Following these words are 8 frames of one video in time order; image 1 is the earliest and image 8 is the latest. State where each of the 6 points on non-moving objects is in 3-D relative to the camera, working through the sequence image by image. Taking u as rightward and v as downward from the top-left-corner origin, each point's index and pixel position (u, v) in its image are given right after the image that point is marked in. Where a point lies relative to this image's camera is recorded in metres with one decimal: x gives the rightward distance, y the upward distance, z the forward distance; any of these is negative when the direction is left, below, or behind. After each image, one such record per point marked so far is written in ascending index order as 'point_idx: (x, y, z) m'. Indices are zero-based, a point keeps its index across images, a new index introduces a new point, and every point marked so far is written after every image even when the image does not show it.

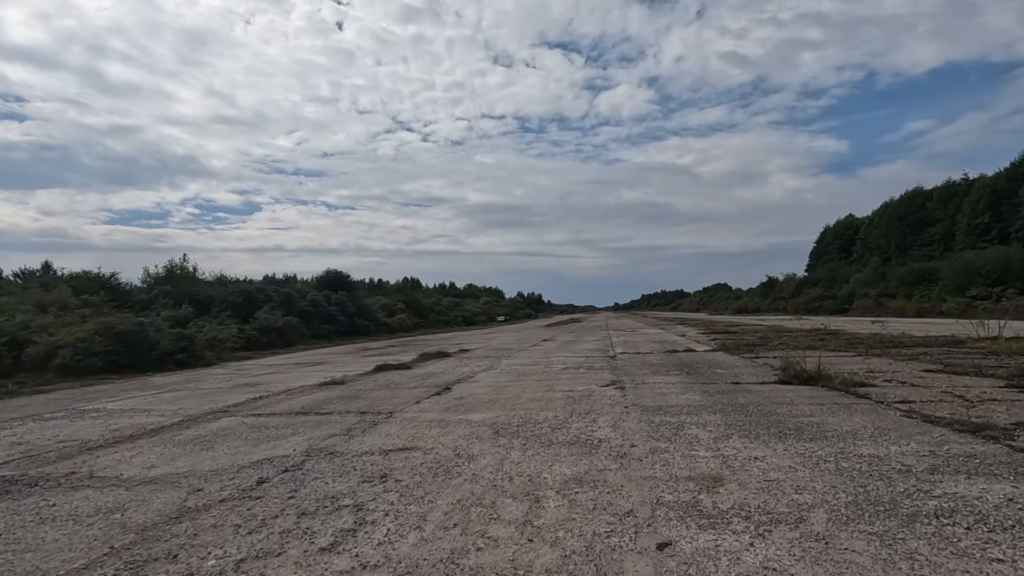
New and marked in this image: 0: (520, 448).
0: (+0.1, -1.9, +6.5) m
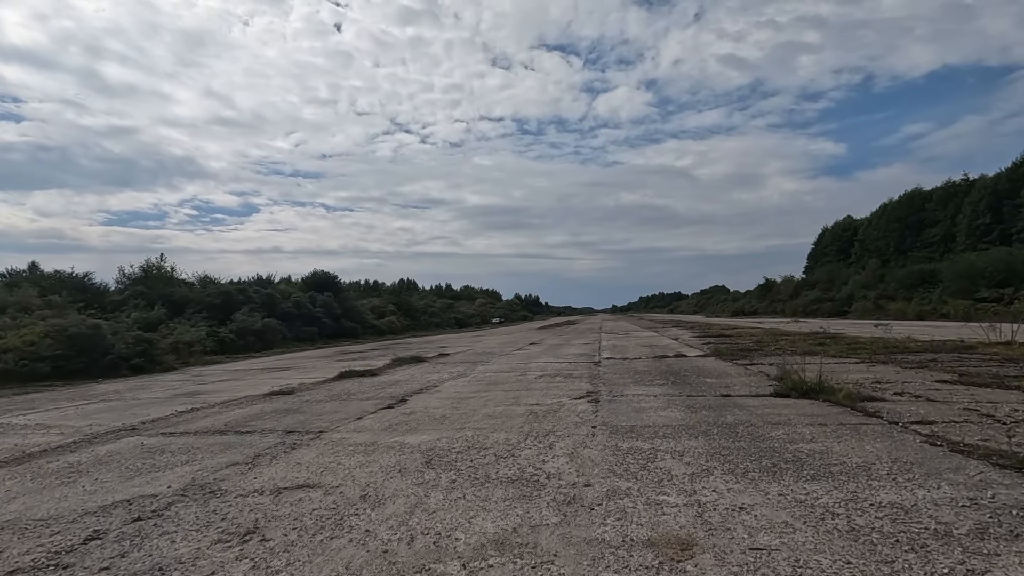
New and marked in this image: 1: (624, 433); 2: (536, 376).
0: (-0.6, -1.9, +5.1) m
1: (+1.5, -1.9, +7.0) m
2: (+0.6, -2.3, +14.2) m
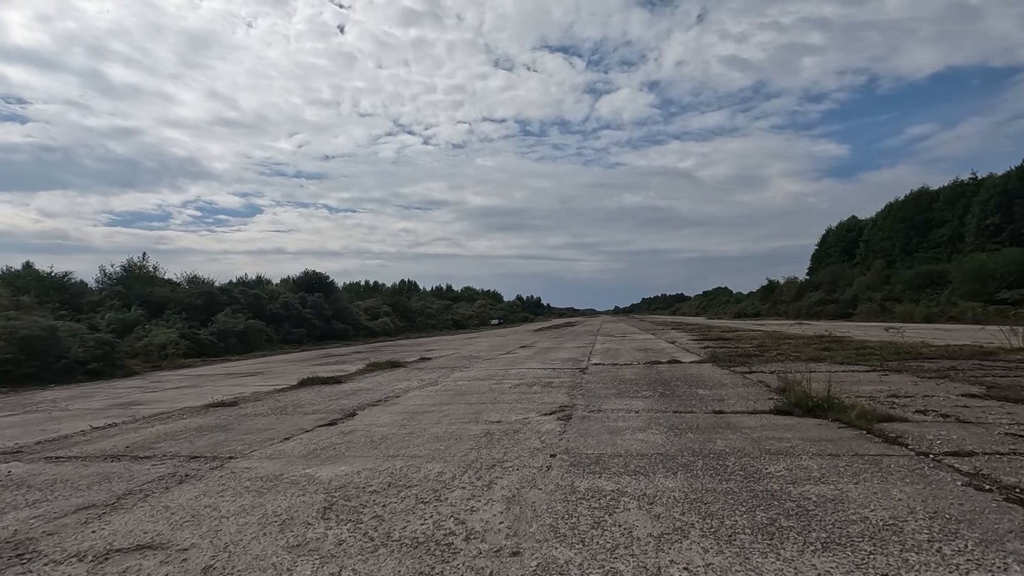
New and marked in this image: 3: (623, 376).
0: (-1.3, -1.9, +3.8) m
1: (+0.8, -1.9, +5.7) m
2: (0.0, -2.3, +12.8) m
3: (+2.9, -2.3, +13.8) m
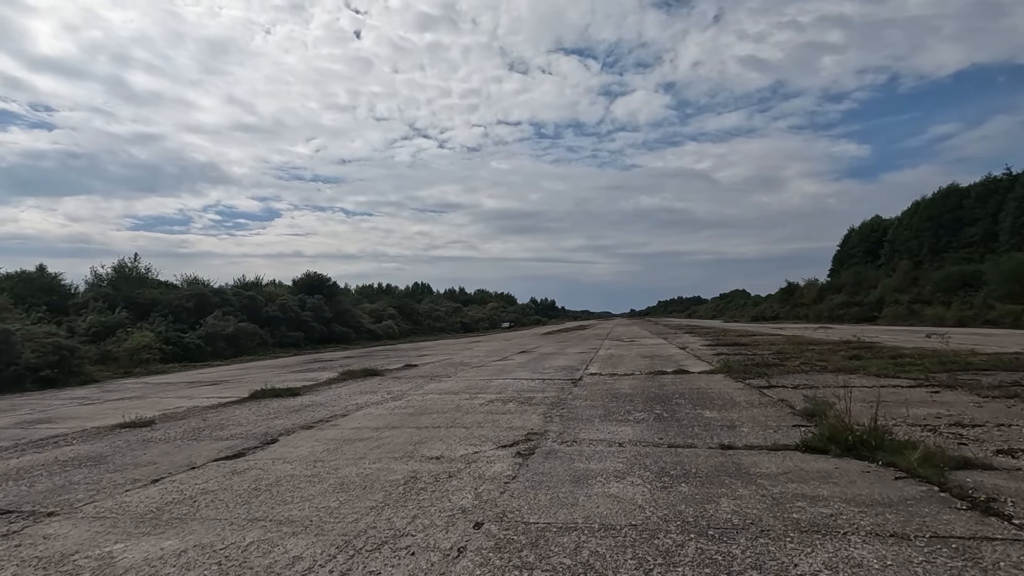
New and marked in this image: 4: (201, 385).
0: (-2.1, -1.8, +1.9) m
1: (0.0, -1.8, +3.7) m
2: (-0.6, -2.3, +10.9) m
3: (+2.3, -2.2, +11.8) m
4: (-9.6, -3.0, +16.5) m
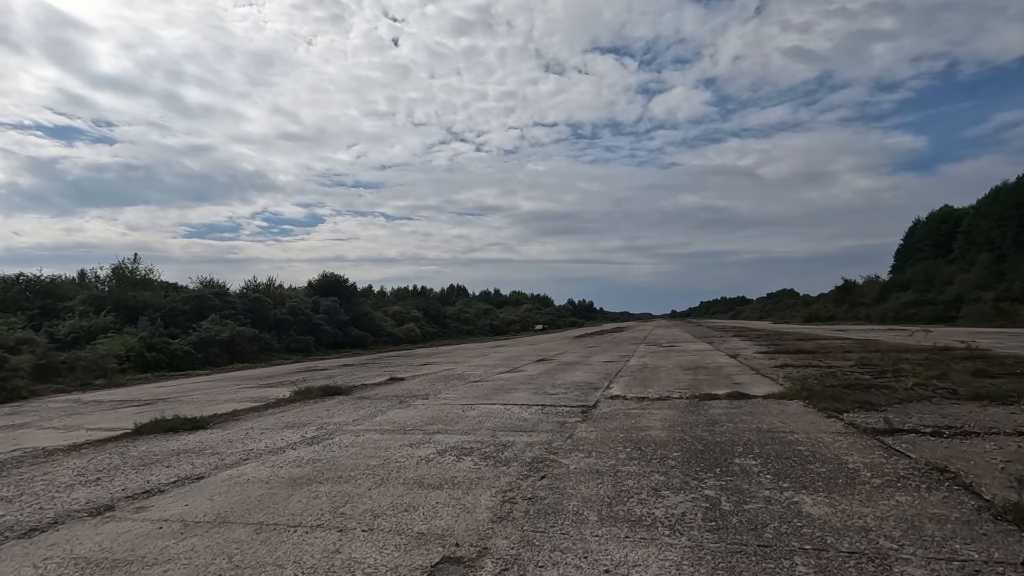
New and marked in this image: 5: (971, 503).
0: (-3.2, -1.6, -1.8) m
1: (-1.0, -1.6, -0.2) m
2: (-1.1, -2.2, +7.0) m
3: (+1.9, -2.1, +7.7) m
4: (-9.6, -3.0, +13.3) m
5: (+3.7, -1.7, +4.3) m
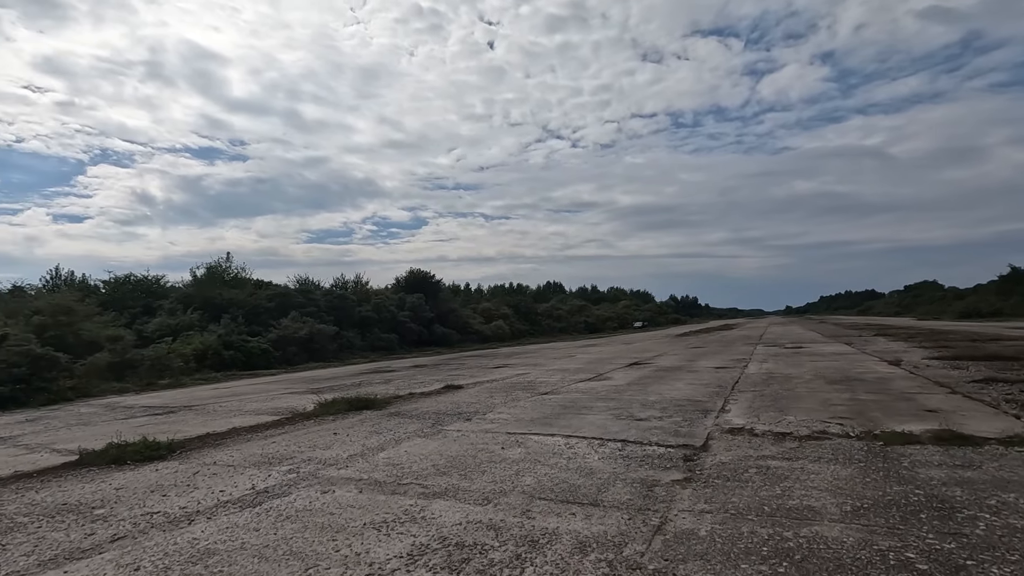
0: (-4.6, -1.5, -4.4) m
1: (-2.0, -1.4, -3.2) m
2: (-0.8, -1.9, +3.9) m
3: (+2.2, -1.8, +4.0) m
4: (-8.1, -2.8, +11.6) m
5: (+3.4, -1.4, +0.4) m
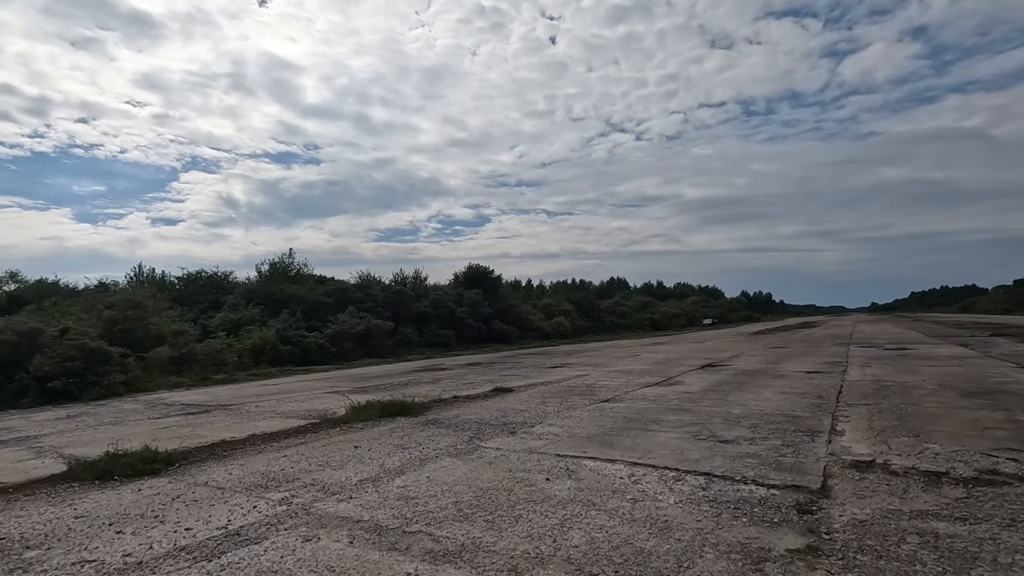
0: (-5.4, -1.4, -5.3) m
1: (-2.7, -1.4, -4.4) m
2: (-0.7, -1.8, +2.5) m
3: (+2.4, -1.6, +2.3) m
4: (-7.0, -2.6, +11.0) m
5: (+3.1, -1.3, -1.5) m
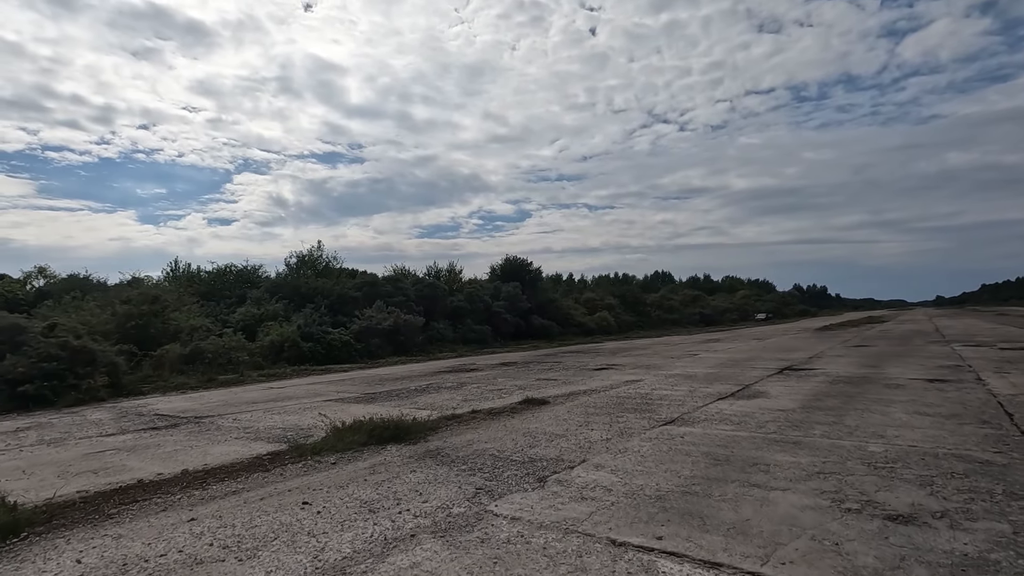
0: (-6.1, -1.3, -7.5) m
1: (-3.4, -1.3, -6.8) m
2: (-0.8, -1.6, 0.0) m
3: (+2.2, -1.5, -0.5) m
4: (-6.5, -2.4, +8.9) m
5: (+2.6, -1.2, -4.3) m
